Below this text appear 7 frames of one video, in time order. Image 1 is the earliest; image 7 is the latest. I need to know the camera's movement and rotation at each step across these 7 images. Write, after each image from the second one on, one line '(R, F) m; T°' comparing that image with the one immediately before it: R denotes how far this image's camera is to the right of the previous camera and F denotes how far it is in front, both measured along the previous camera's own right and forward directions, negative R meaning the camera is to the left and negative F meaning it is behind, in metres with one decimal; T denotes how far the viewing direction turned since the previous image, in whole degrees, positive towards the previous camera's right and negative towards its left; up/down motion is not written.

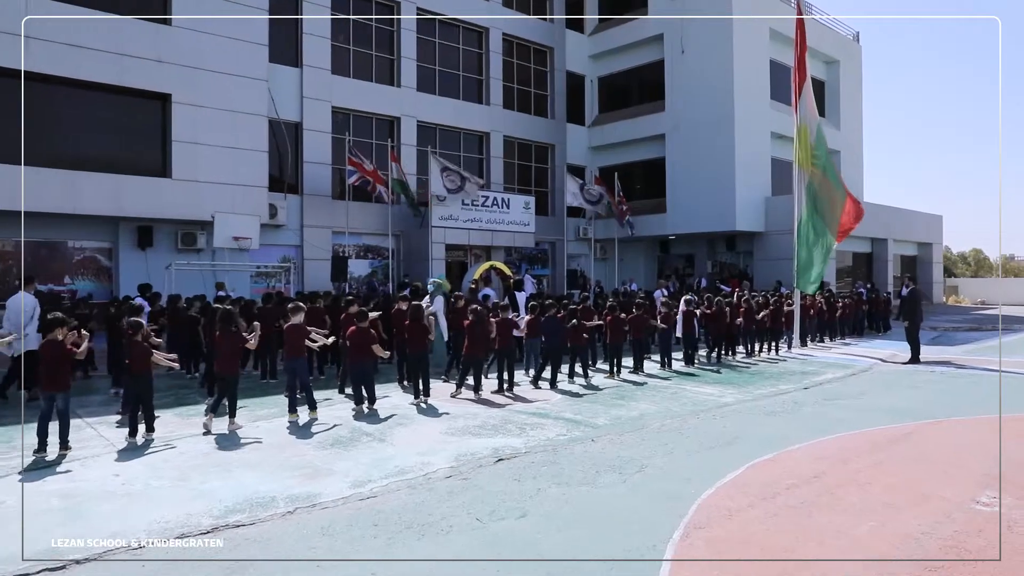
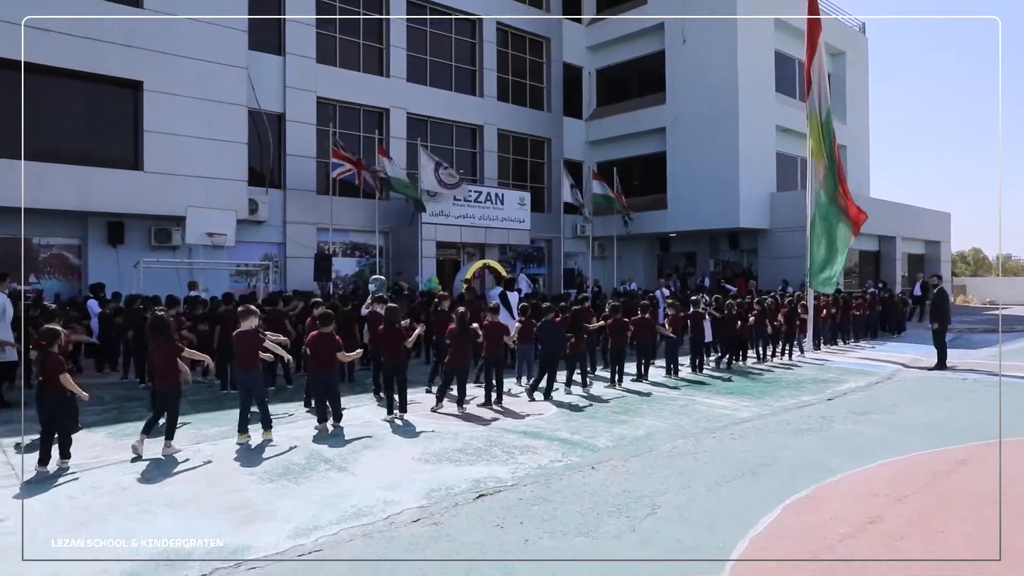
(+0.1, +1.1) m; 0°
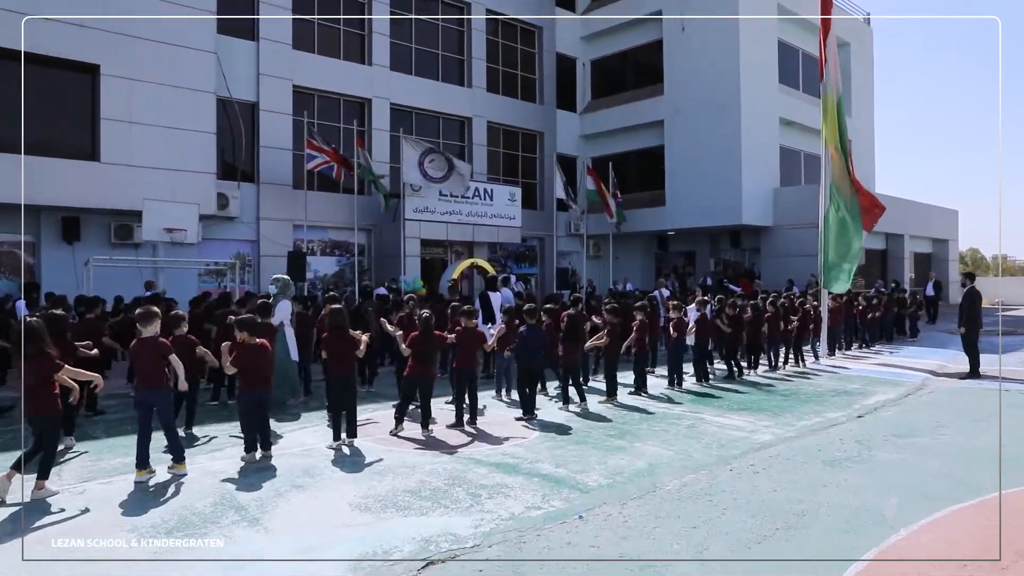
(+0.2, +1.4) m; 0°
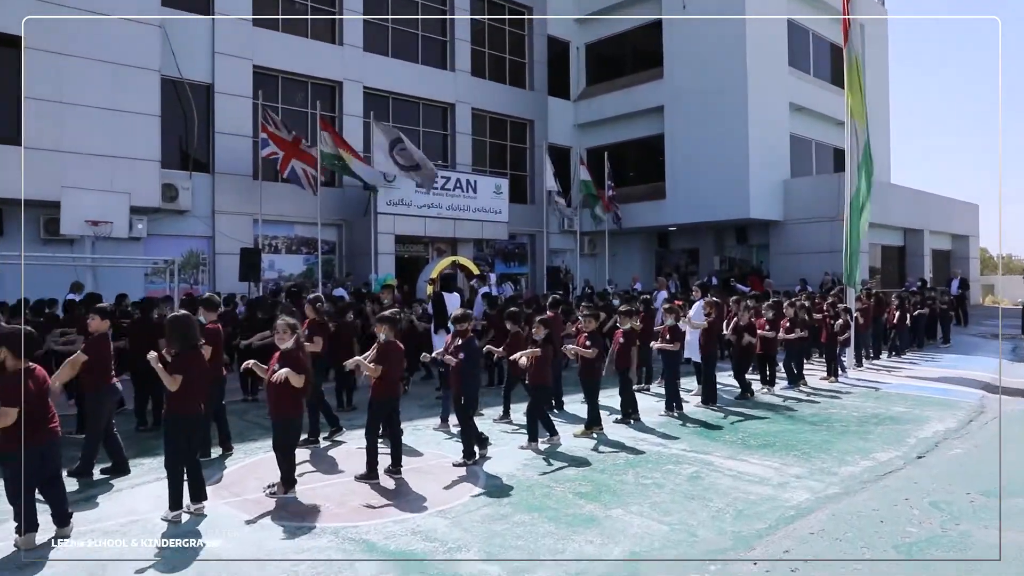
(+0.5, +2.1) m; 0°
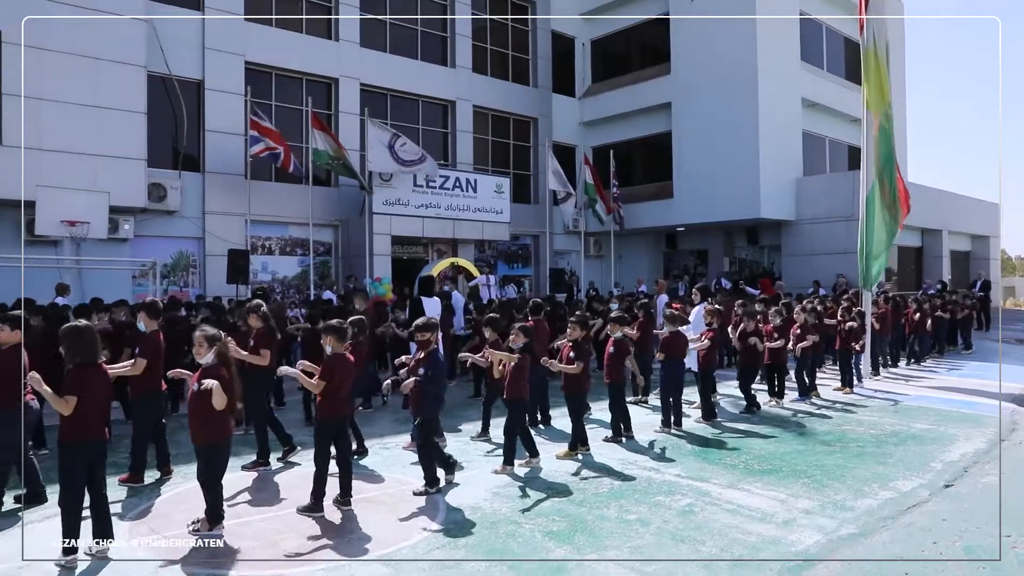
(+0.3, +0.7) m; -1°
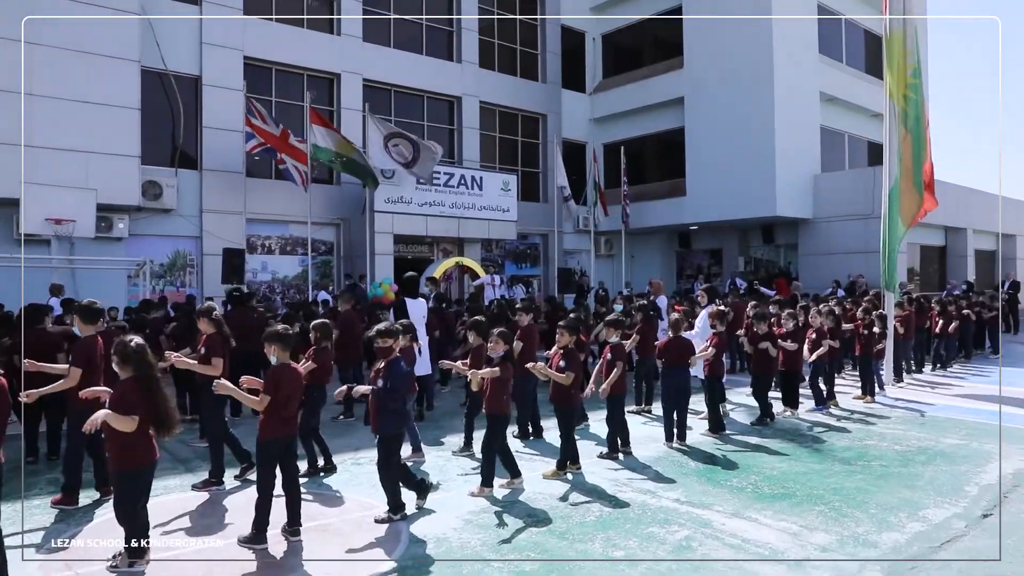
(+0.3, +0.6) m; -1°
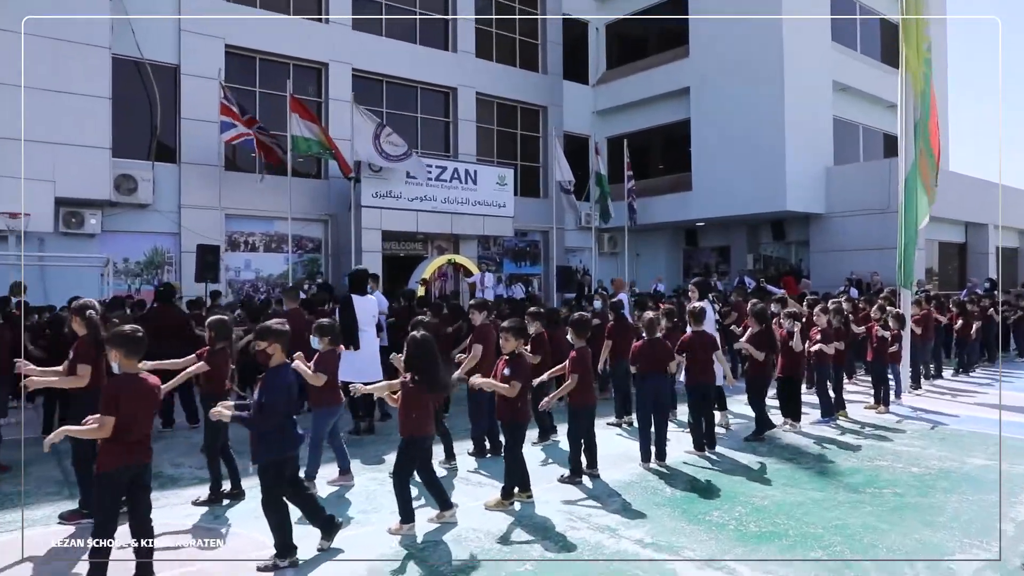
(+0.5, +0.9) m; -1°
